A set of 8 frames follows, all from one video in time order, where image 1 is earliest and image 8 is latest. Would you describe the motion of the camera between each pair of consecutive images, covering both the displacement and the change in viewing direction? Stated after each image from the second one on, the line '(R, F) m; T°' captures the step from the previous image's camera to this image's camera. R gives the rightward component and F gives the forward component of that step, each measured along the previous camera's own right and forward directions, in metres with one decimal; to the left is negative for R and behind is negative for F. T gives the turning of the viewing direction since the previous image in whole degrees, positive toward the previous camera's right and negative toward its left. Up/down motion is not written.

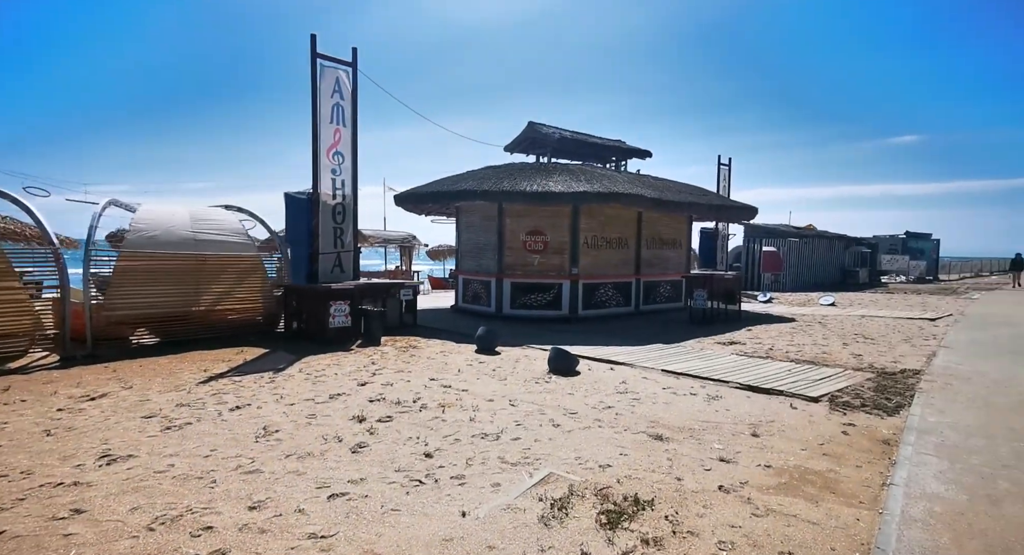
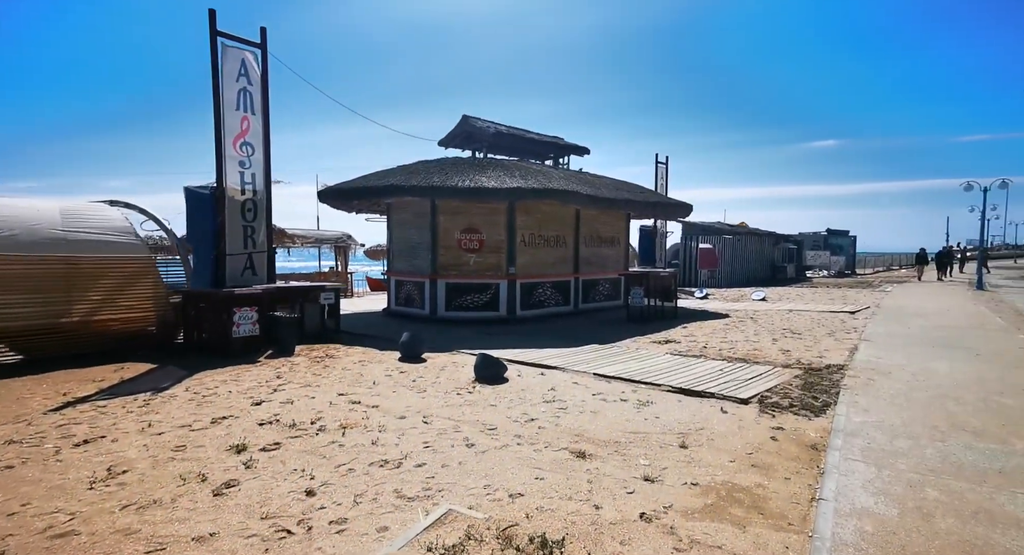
(+0.4, +0.5) m; +6°
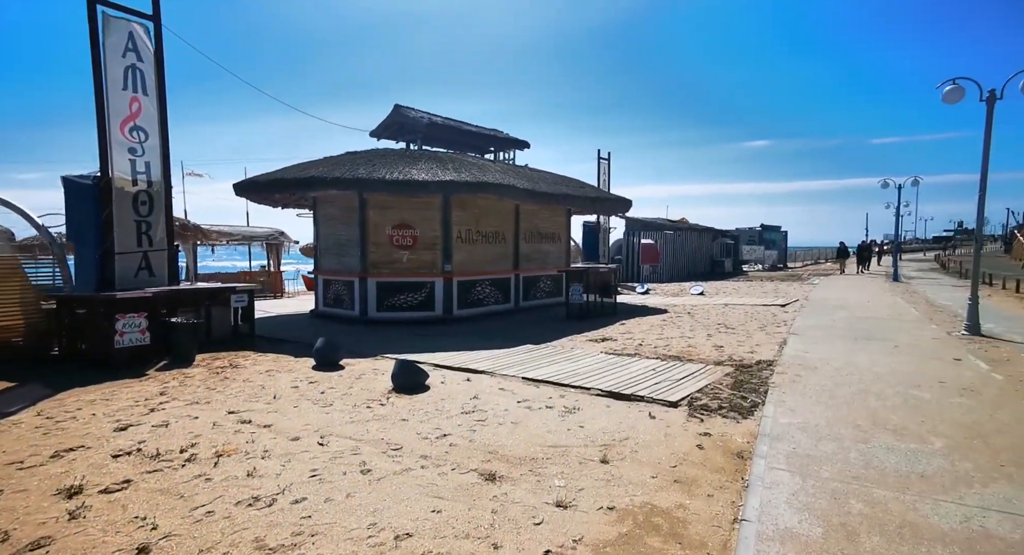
(+0.4, +0.5) m; +6°
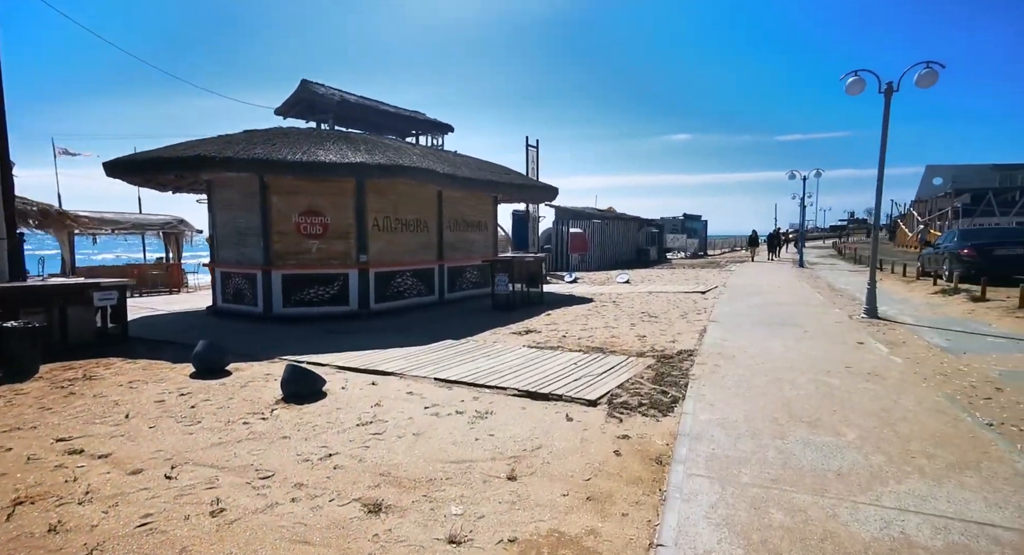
(+0.3, +0.5) m; +8°
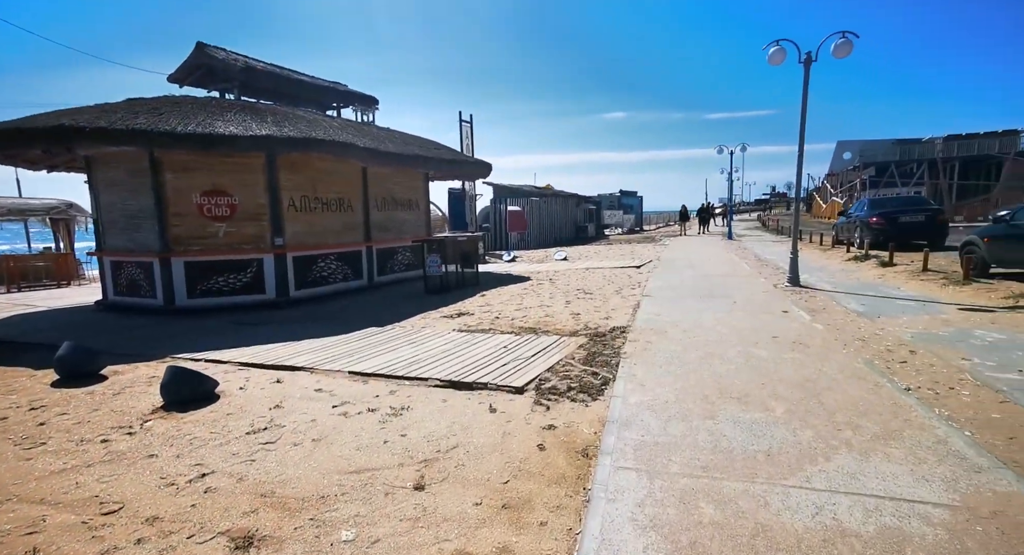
(+0.3, +0.5) m; +6°
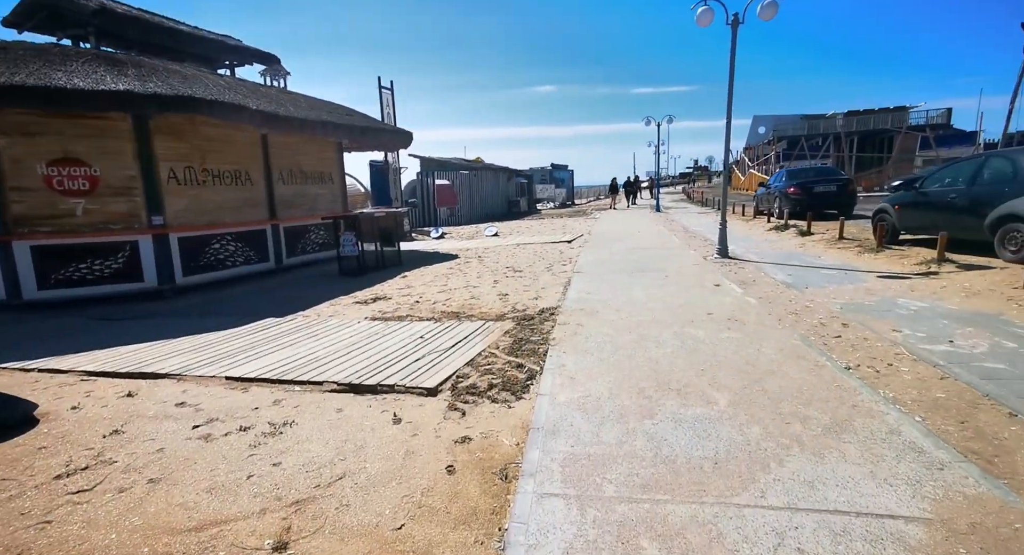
(+0.2, +0.7) m; +7°
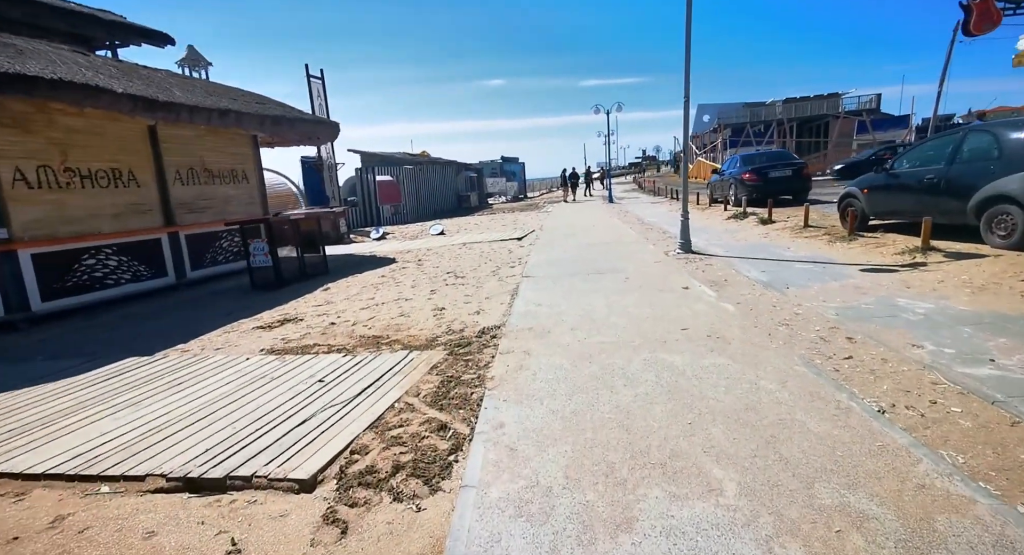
(+0.3, +1.3) m; +5°
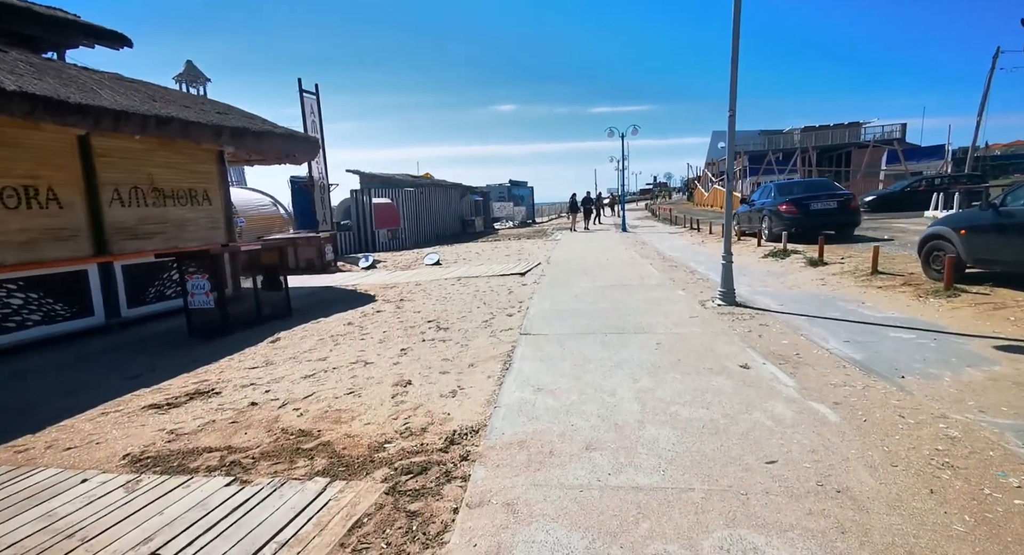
(+0.2, +1.8) m; -1°
